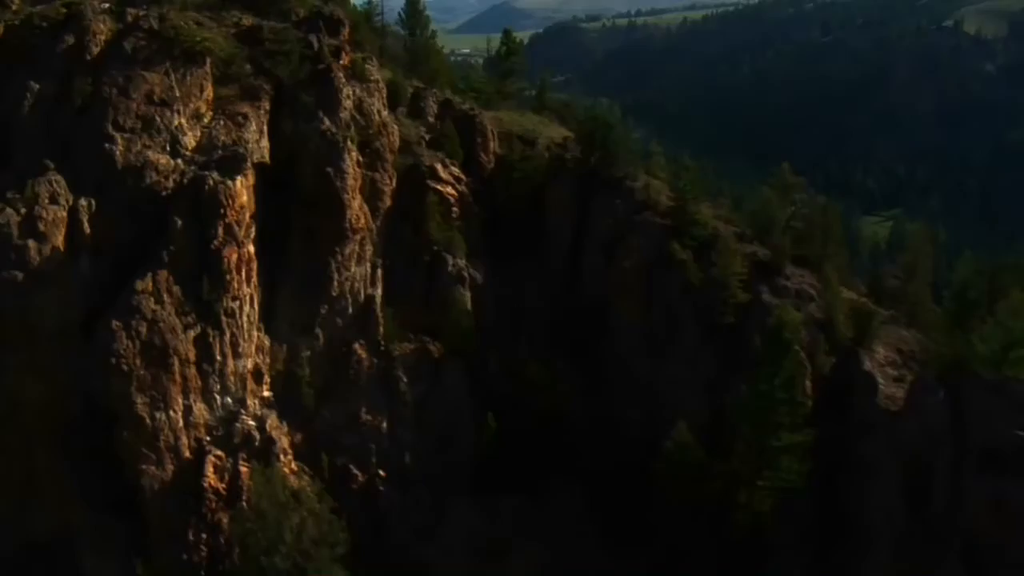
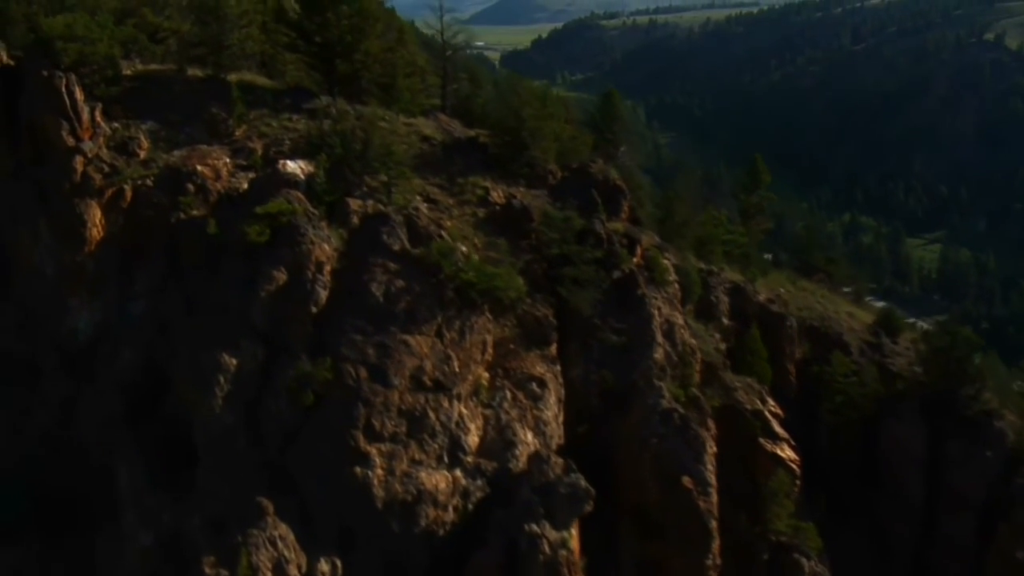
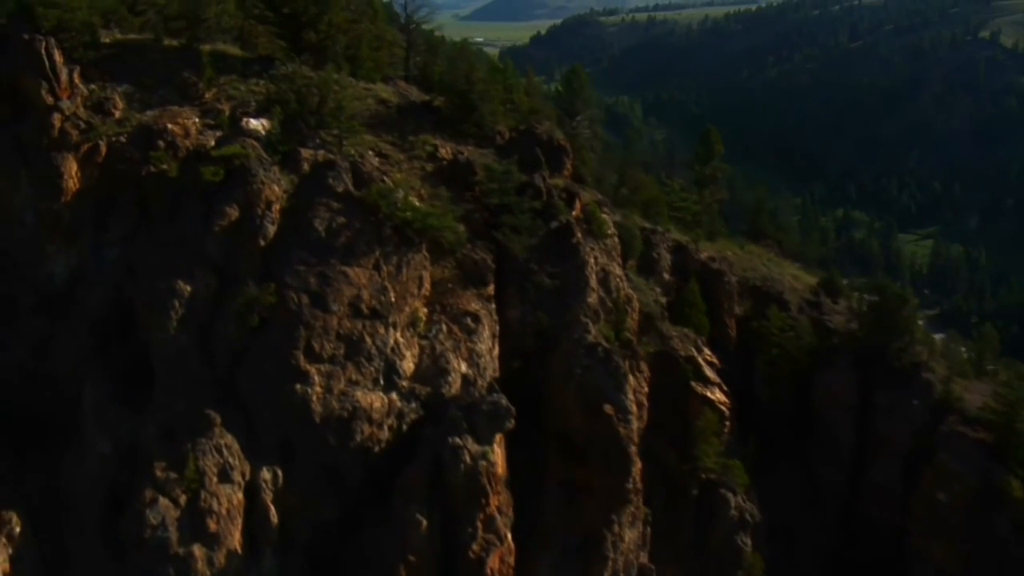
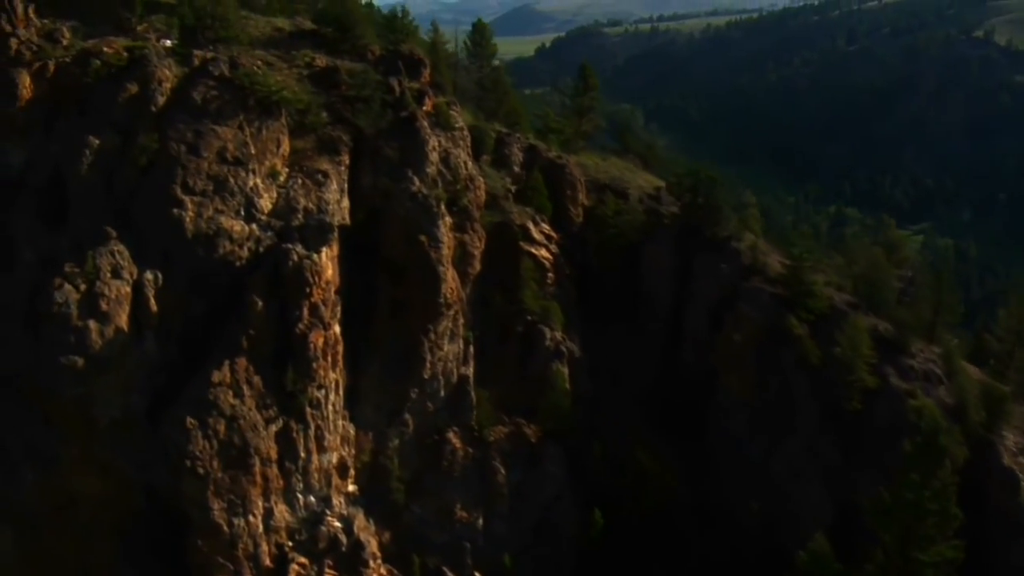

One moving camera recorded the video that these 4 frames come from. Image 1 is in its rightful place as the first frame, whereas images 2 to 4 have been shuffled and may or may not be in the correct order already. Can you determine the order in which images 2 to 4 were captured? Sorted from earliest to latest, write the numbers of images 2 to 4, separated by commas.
4, 3, 2
